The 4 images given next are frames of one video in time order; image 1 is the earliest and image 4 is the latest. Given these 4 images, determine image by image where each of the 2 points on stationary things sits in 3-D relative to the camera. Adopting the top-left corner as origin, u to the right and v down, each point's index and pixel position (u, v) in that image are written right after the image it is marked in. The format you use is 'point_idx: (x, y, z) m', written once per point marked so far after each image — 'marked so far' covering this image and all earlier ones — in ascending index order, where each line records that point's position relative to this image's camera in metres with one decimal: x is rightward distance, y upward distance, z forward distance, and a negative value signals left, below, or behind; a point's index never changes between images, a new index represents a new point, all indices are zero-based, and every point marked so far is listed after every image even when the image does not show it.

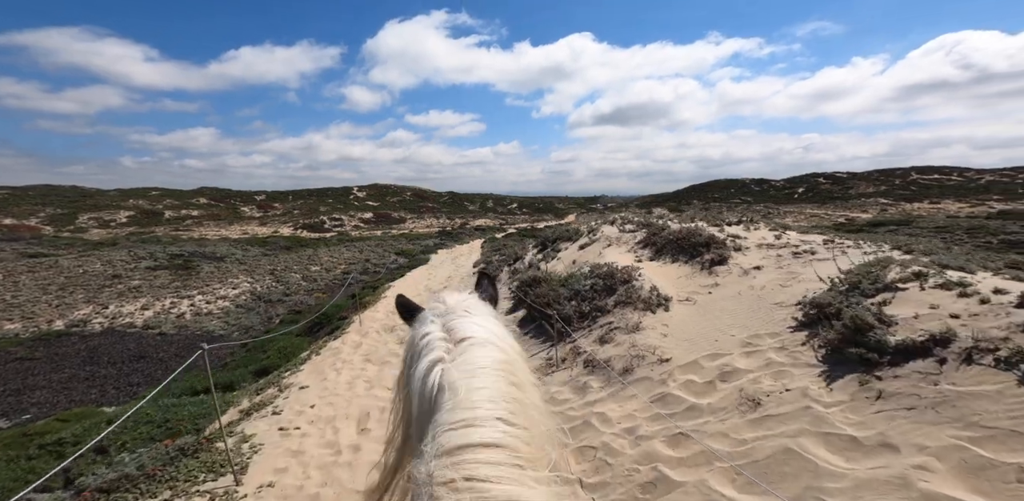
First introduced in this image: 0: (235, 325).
0: (-8.7, -2.7, +16.8) m
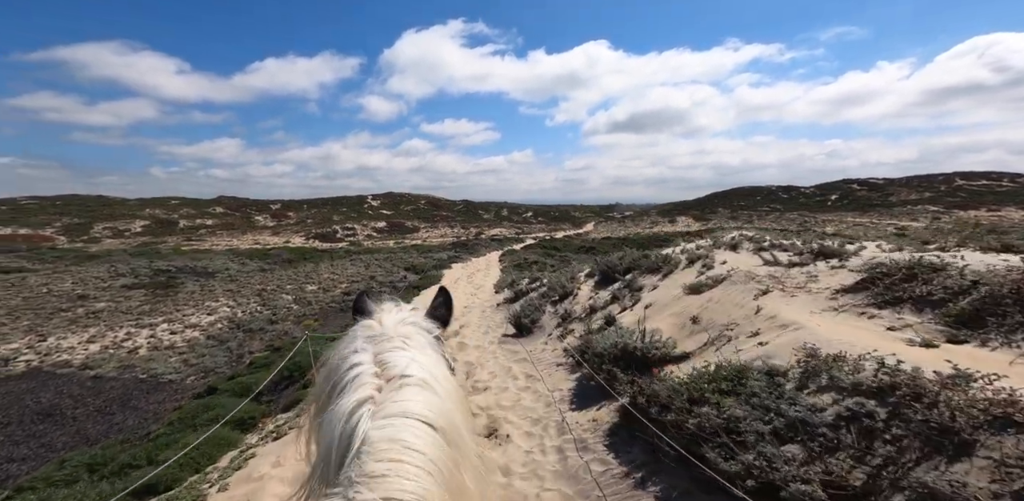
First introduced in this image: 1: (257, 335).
0: (-8.0, -3.2, +13.8) m
1: (-8.2, -2.7, +17.5) m
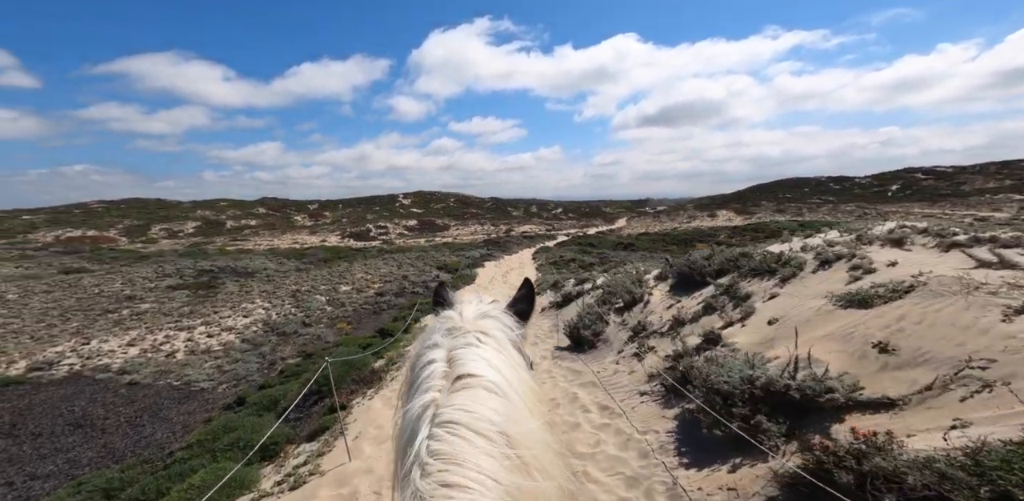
0: (-6.9, -3.2, +13.0) m
1: (-6.9, -2.8, +16.7) m
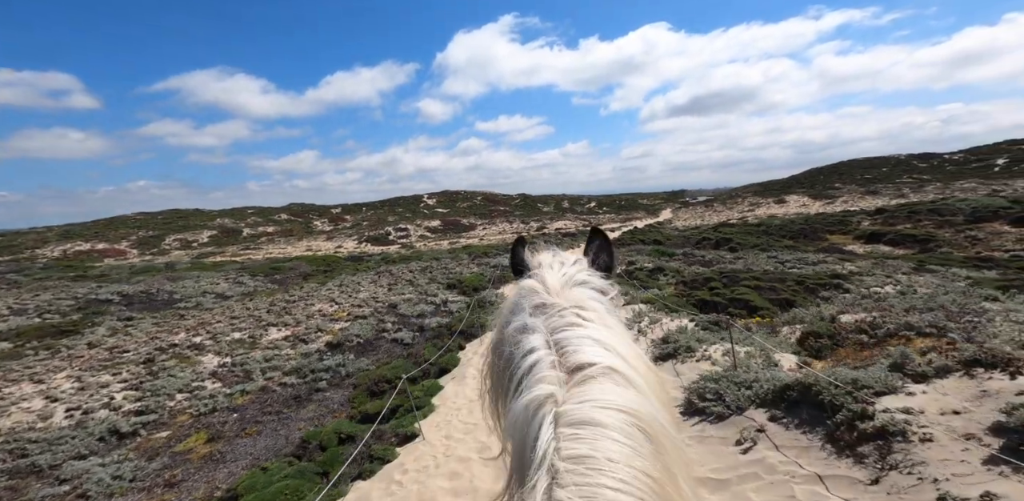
0: (-6.0, -3.6, +3.3) m
1: (-5.8, -3.2, +7.0) m
